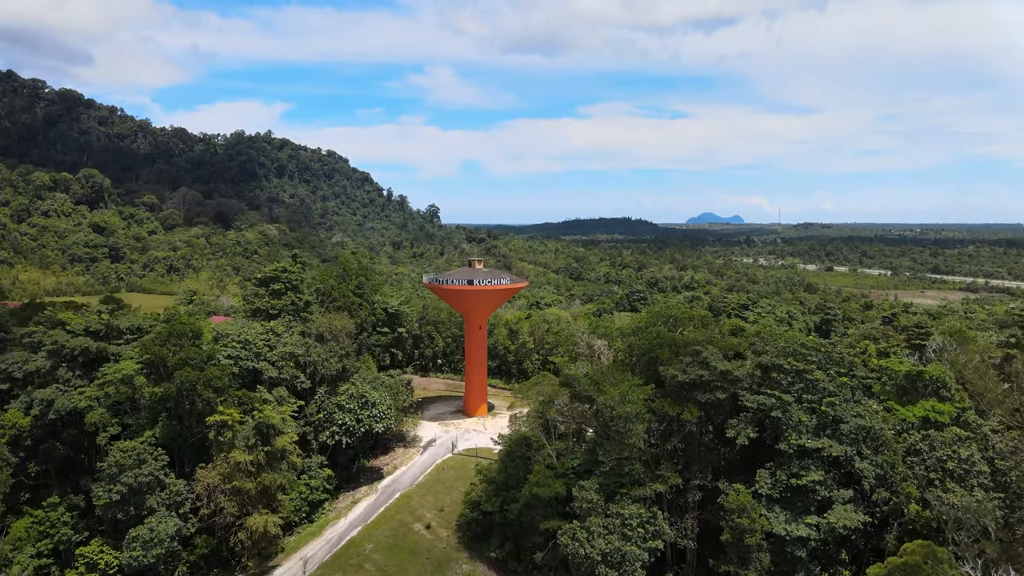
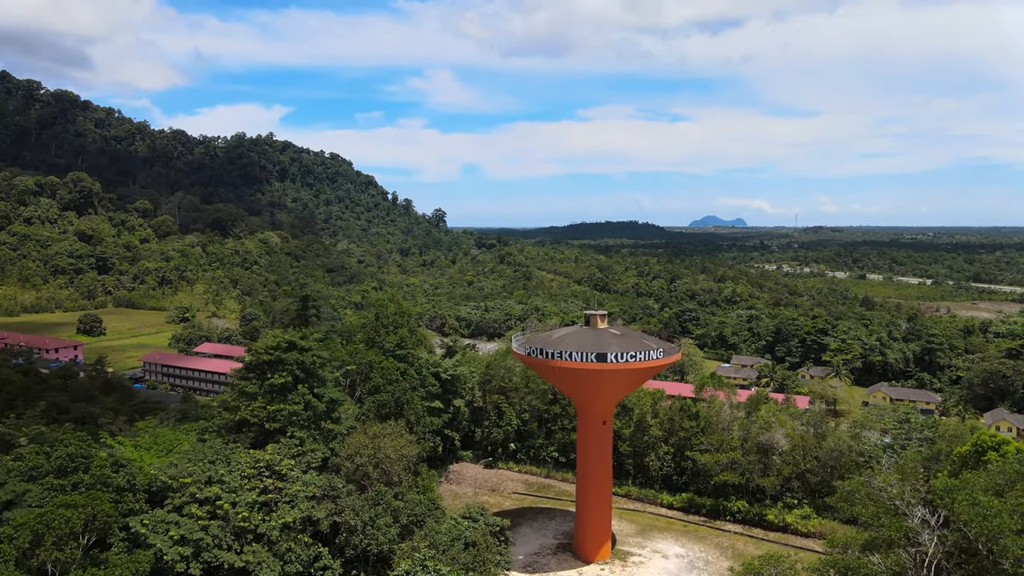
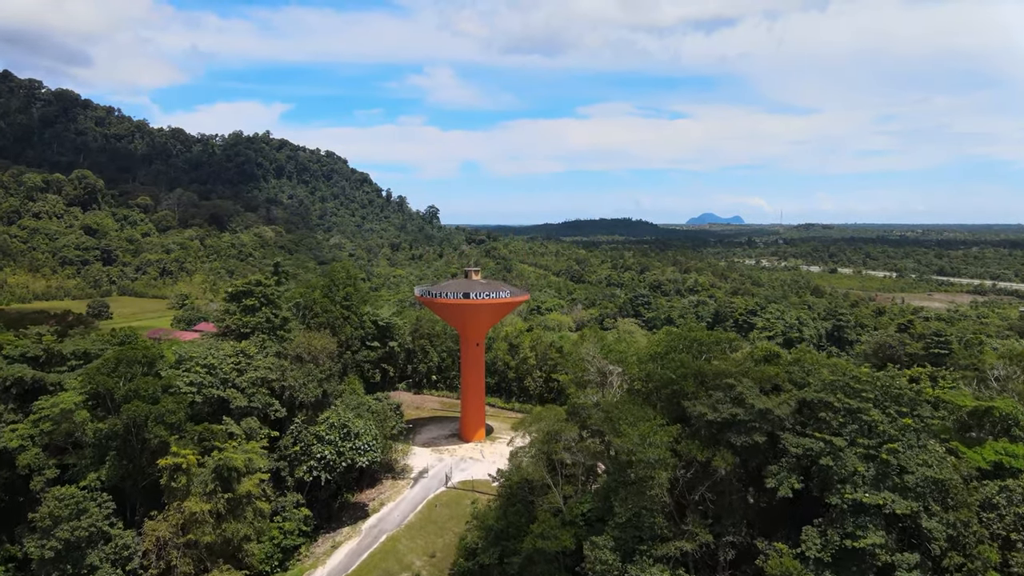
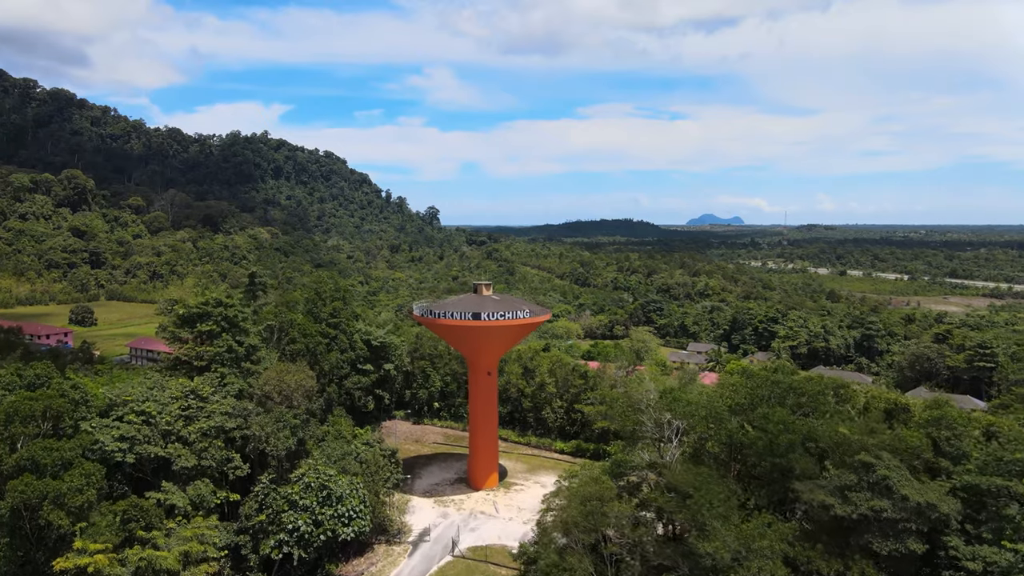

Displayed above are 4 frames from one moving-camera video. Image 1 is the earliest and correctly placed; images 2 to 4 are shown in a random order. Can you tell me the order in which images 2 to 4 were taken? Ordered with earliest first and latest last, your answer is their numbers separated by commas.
3, 4, 2
